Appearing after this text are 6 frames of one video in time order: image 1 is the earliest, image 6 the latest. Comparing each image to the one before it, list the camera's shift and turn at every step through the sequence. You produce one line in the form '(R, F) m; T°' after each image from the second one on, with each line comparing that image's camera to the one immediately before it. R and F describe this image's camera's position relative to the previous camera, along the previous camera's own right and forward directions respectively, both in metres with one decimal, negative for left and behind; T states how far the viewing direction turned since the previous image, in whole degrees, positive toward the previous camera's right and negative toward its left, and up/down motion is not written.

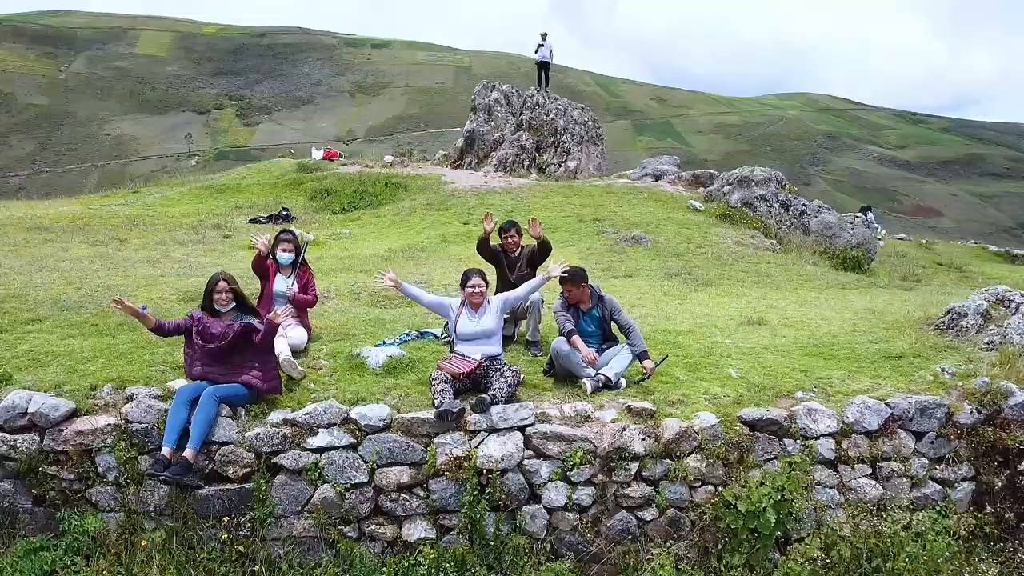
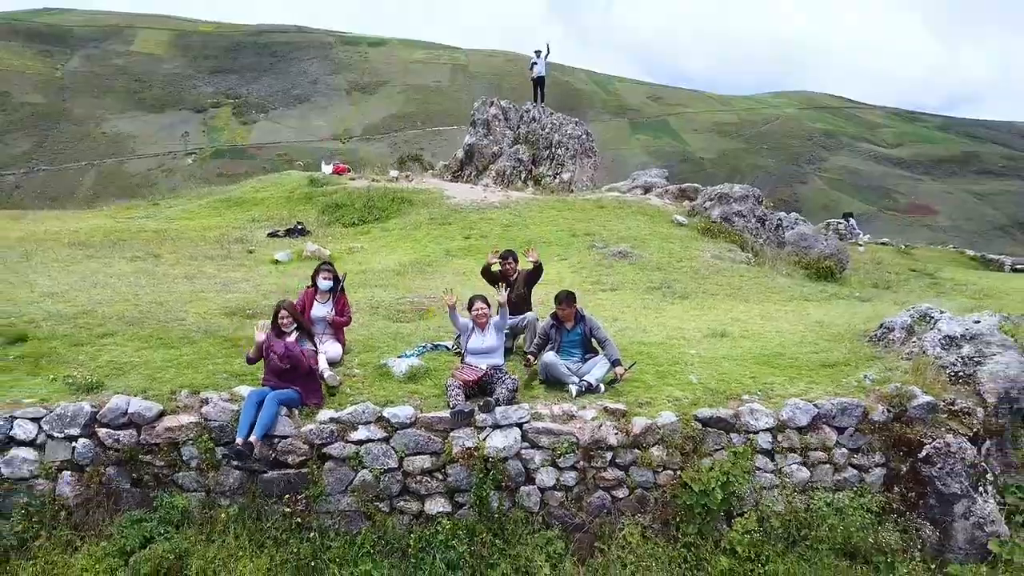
(0.0, -1.0) m; 0°
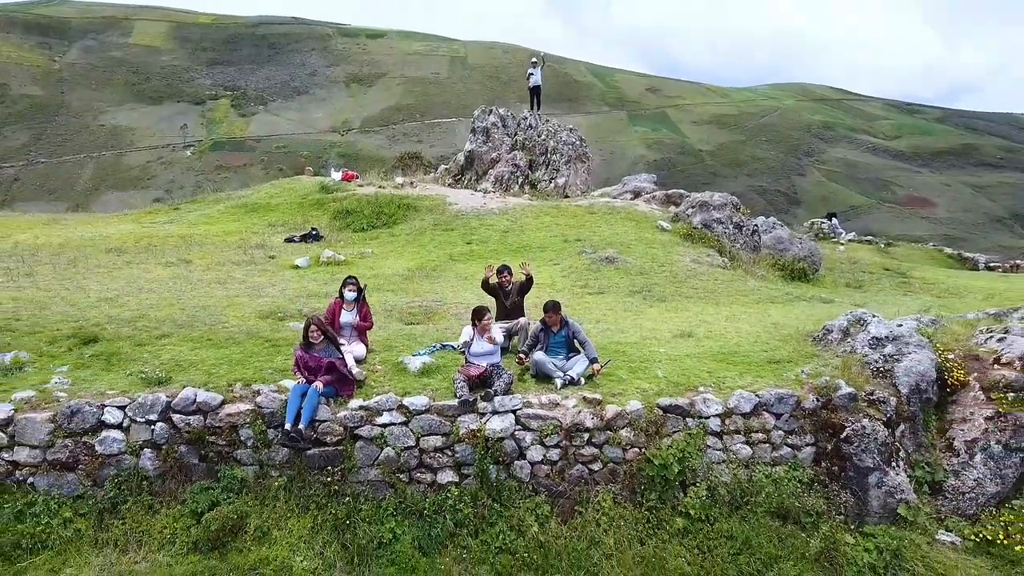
(0.0, -1.2) m; 0°
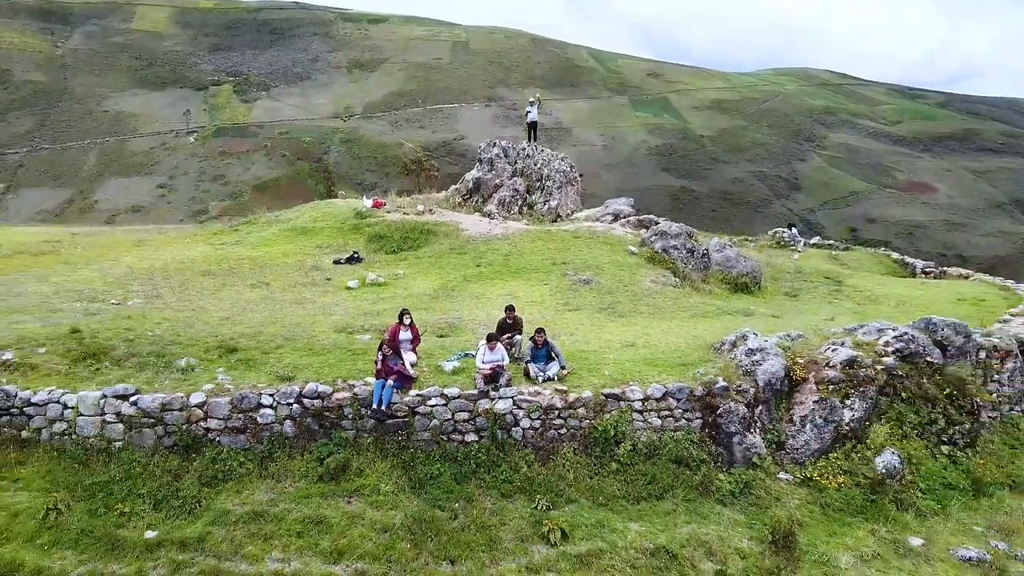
(0.0, -3.8) m; 0°
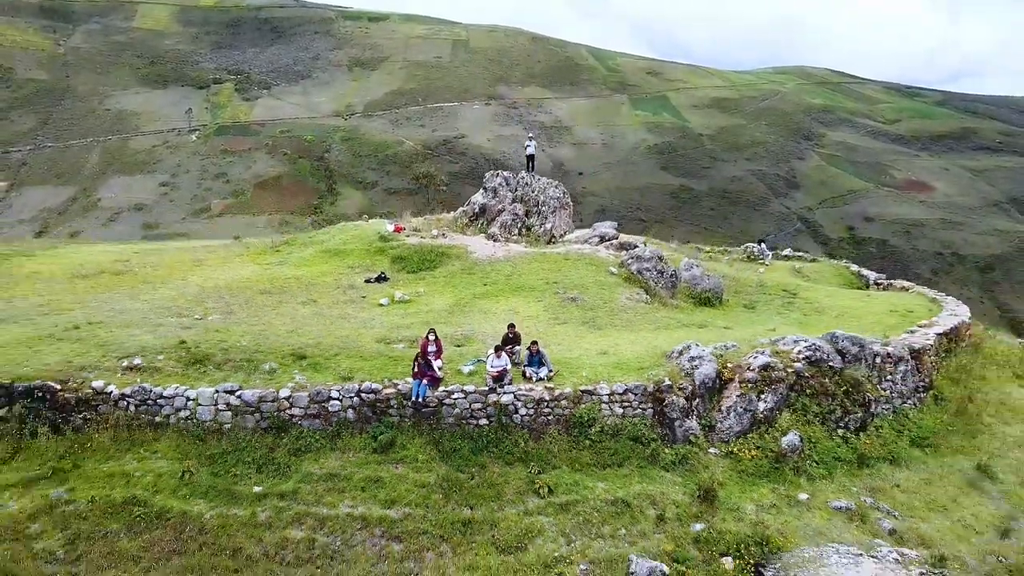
(0.0, -3.7) m; 0°
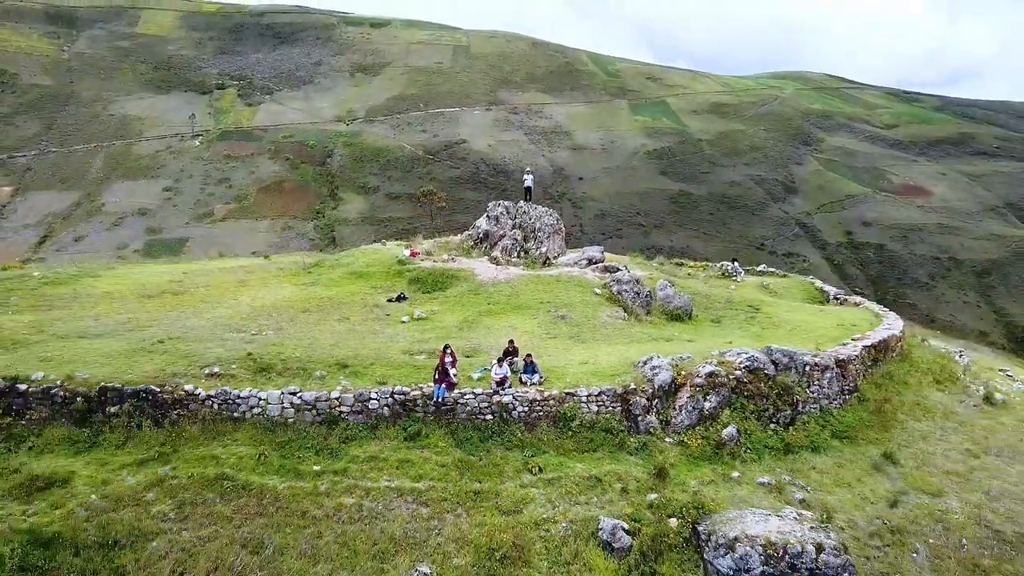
(0.0, -4.0) m; 0°
